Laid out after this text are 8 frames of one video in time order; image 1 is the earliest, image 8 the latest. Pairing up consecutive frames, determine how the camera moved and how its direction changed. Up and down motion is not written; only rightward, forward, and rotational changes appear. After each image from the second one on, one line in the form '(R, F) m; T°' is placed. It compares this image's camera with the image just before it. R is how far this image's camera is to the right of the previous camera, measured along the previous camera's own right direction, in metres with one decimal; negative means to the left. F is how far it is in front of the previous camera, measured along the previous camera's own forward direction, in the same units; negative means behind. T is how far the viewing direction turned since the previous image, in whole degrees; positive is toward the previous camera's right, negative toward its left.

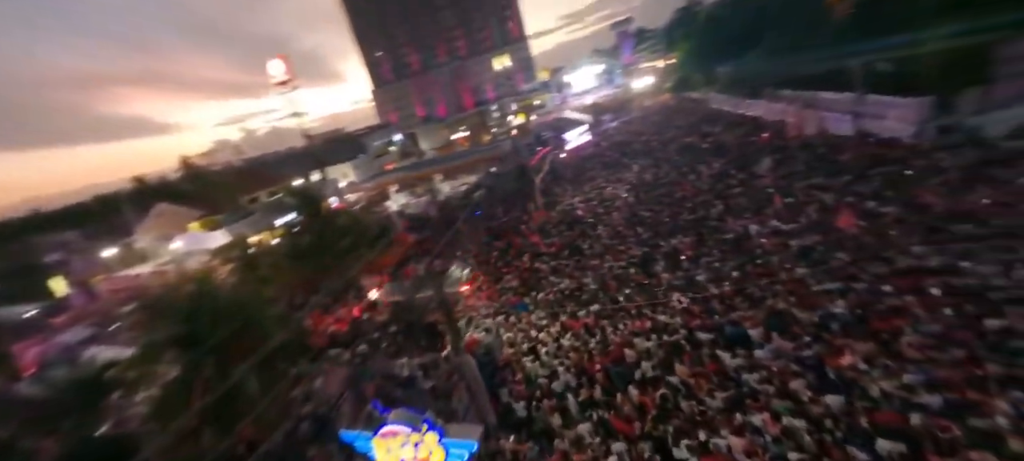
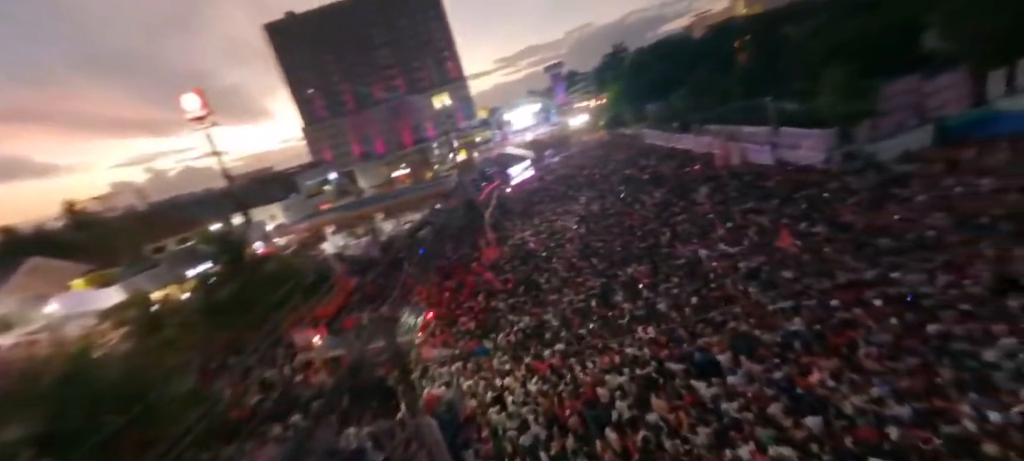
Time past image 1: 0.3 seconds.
(-0.2, +0.5) m; +7°
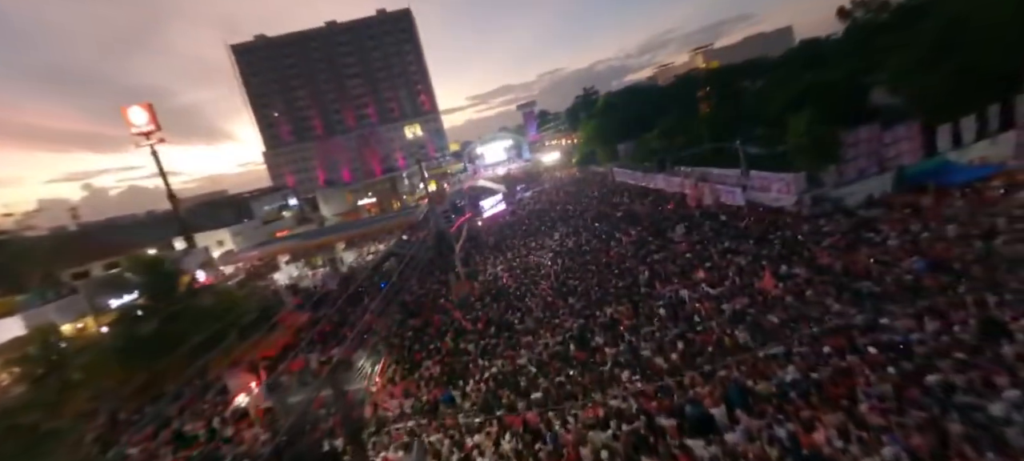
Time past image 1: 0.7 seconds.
(-0.1, +0.8) m; +4°
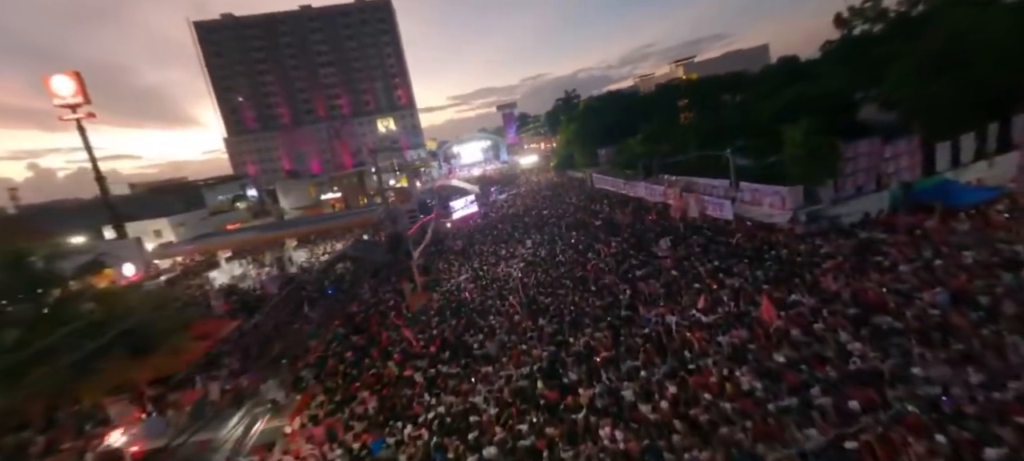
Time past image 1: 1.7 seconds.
(+0.3, +1.9) m; +3°
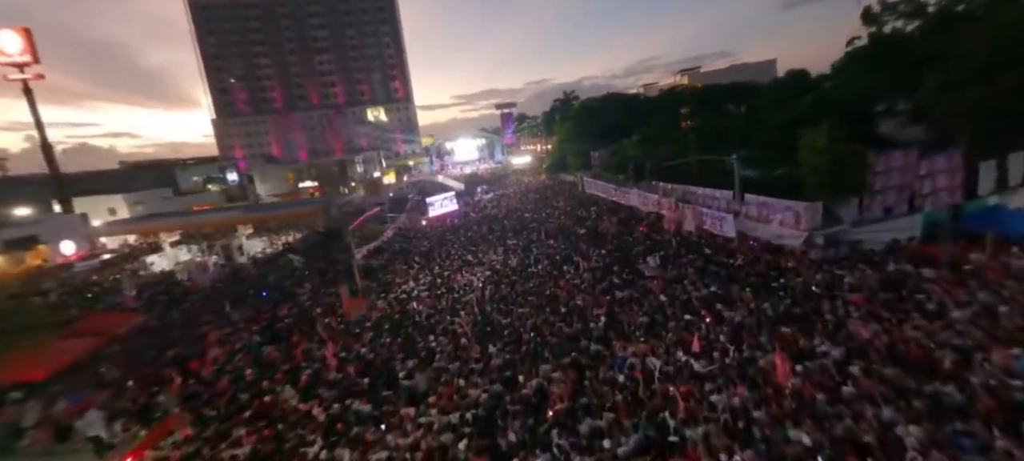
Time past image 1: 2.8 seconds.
(+0.9, +2.3) m; +1°
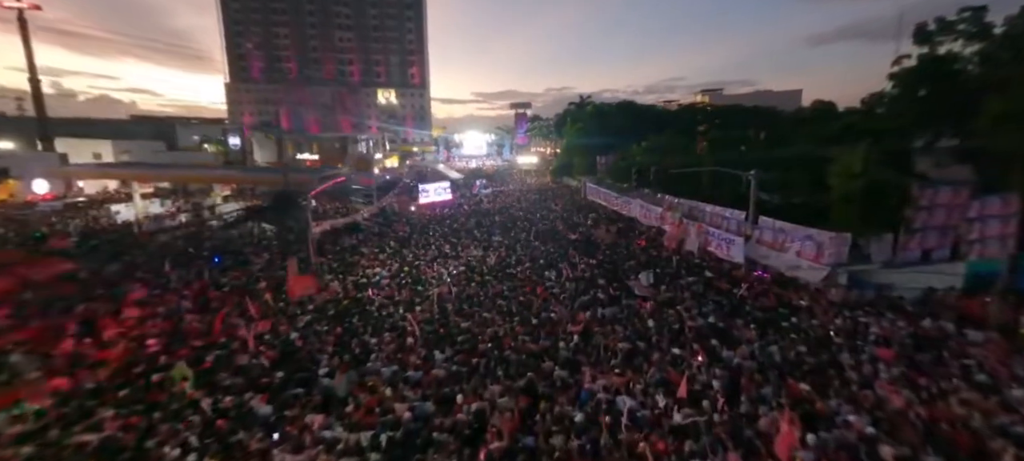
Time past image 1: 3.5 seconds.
(+0.6, +1.6) m; 0°
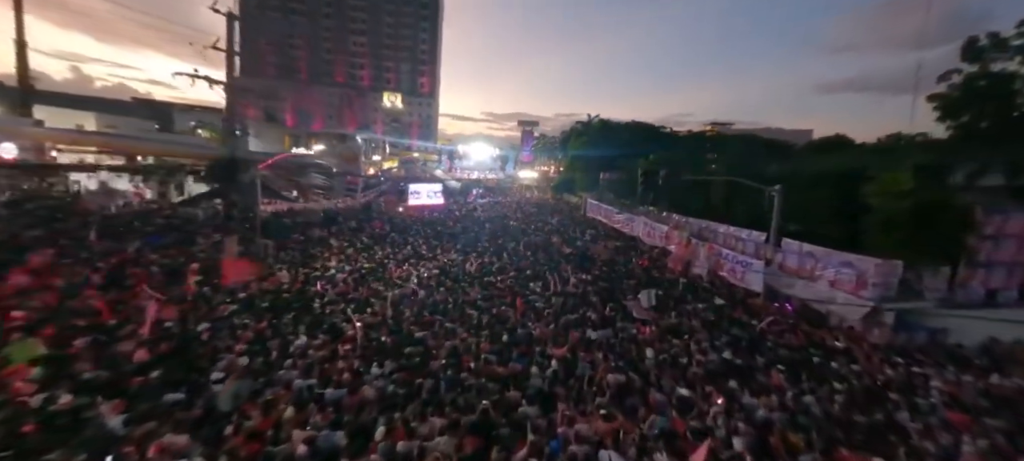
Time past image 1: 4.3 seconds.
(+0.4, +1.7) m; 0°
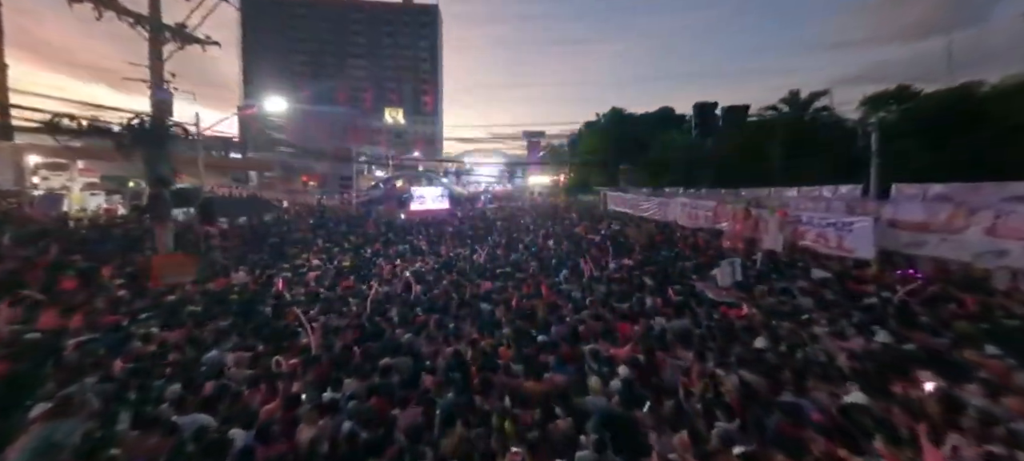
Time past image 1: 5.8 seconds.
(-0.2, +2.4) m; -1°
